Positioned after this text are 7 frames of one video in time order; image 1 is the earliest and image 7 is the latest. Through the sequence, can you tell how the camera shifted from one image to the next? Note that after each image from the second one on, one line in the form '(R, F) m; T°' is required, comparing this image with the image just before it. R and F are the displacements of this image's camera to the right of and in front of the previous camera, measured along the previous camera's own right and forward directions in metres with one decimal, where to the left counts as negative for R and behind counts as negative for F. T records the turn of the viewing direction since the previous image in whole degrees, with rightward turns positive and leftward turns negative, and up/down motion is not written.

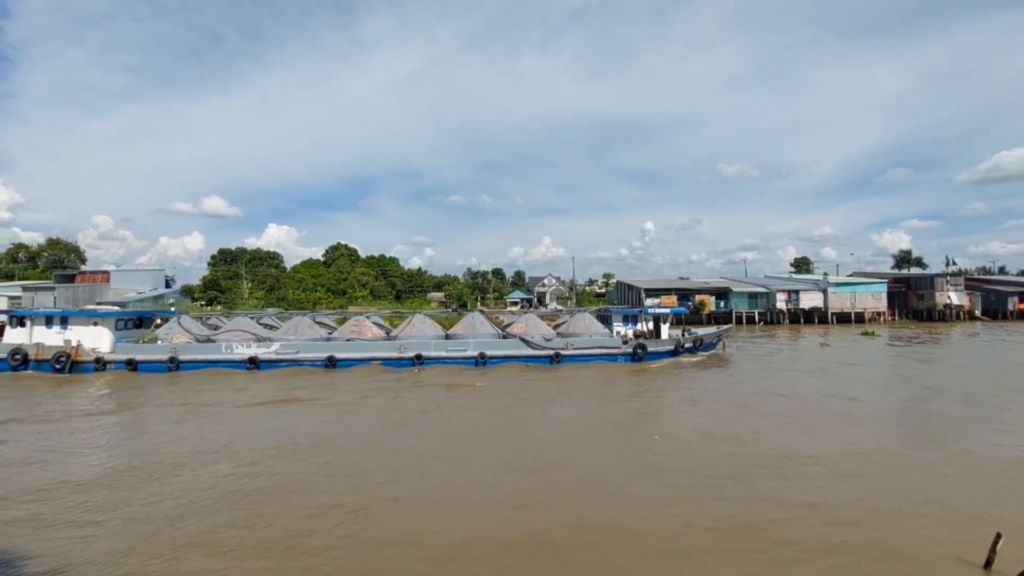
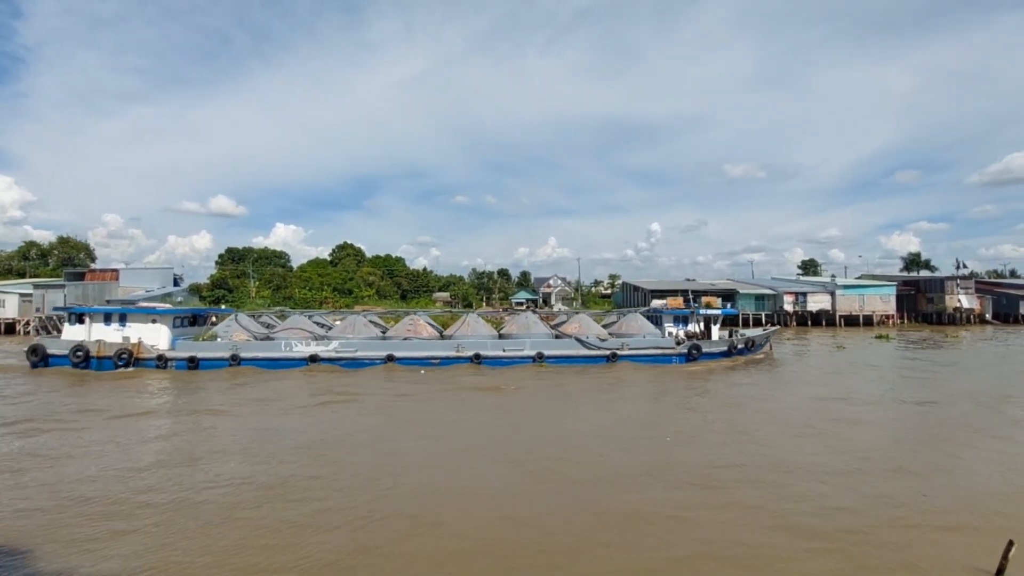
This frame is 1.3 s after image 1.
(-1.2, -0.4) m; -1°
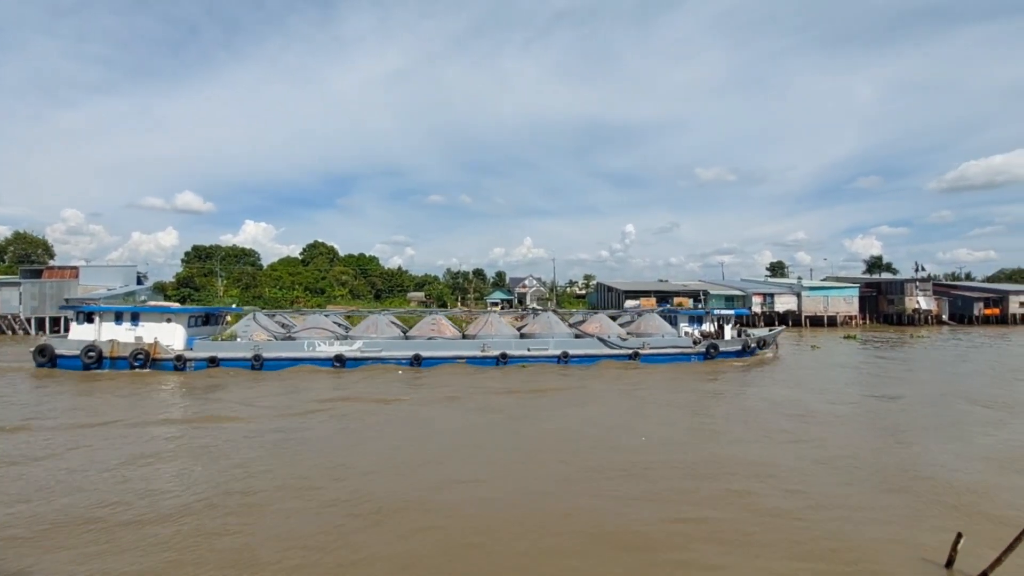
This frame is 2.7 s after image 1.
(-0.5, -0.2) m; +3°
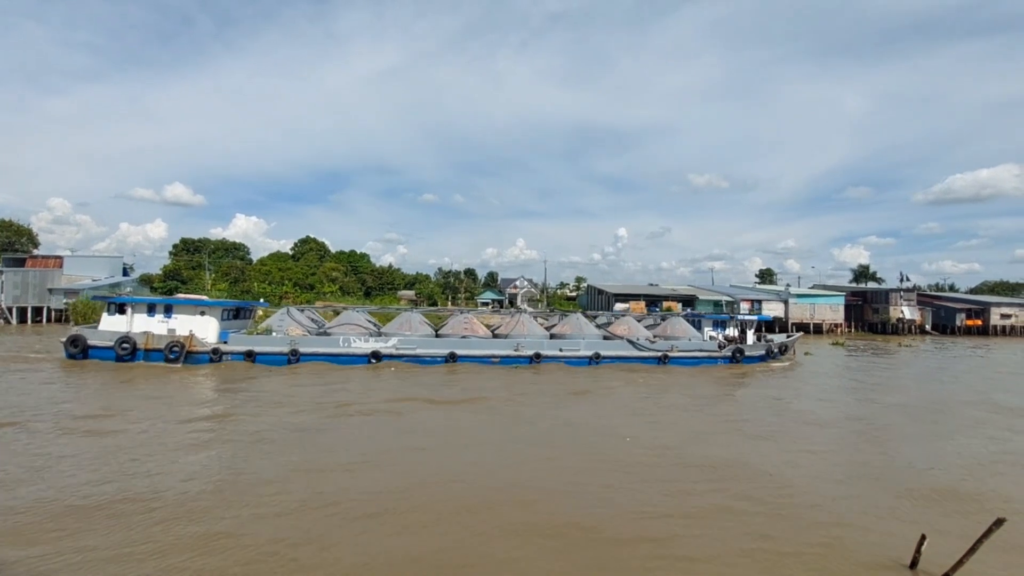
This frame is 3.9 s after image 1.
(0.0, -1.4) m; +1°
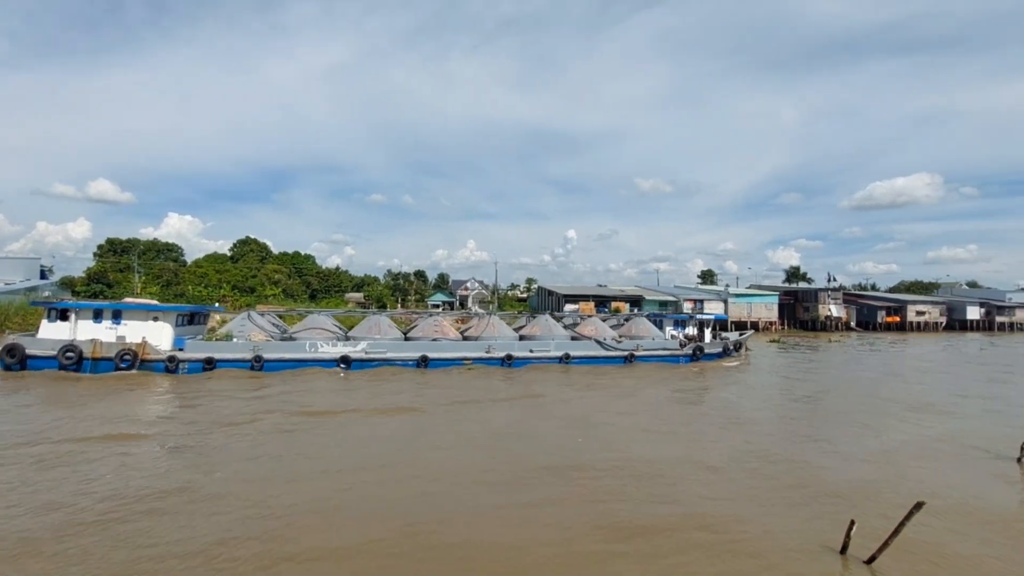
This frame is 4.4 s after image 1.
(-0.5, -0.2) m; +6°
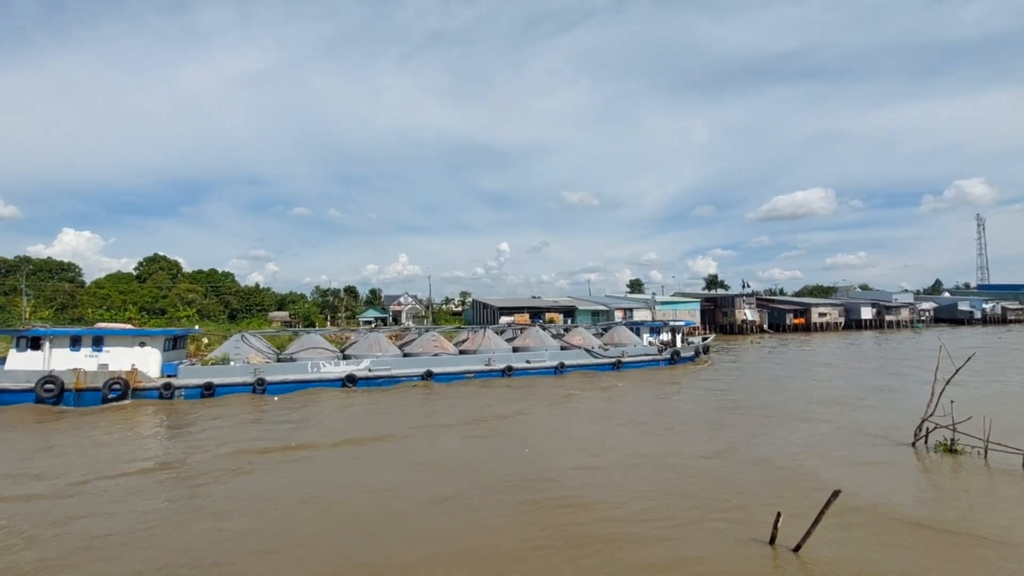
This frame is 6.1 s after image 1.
(-0.3, +3.8) m; +7°
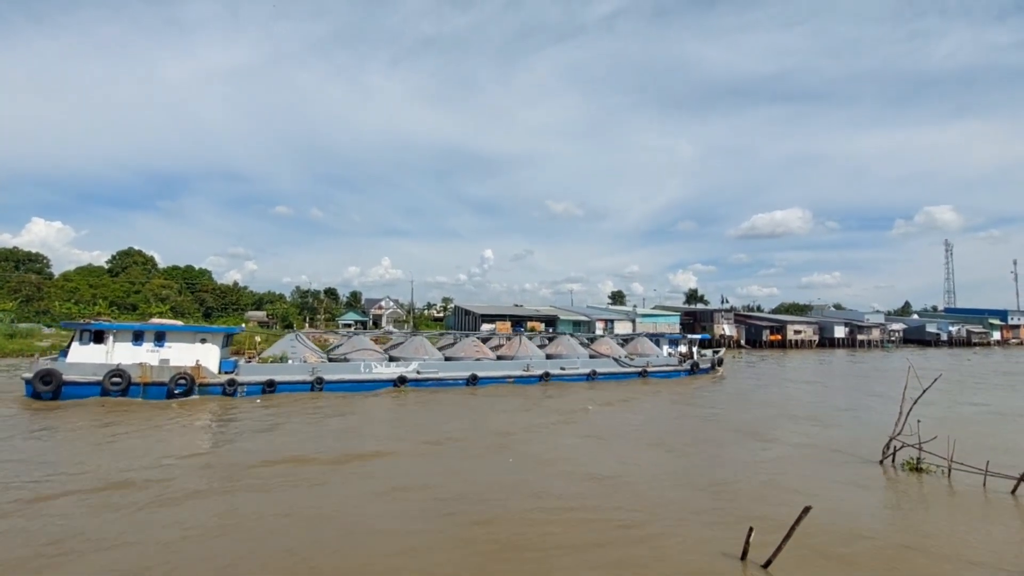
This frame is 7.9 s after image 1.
(-0.5, -0.3) m; +2°
